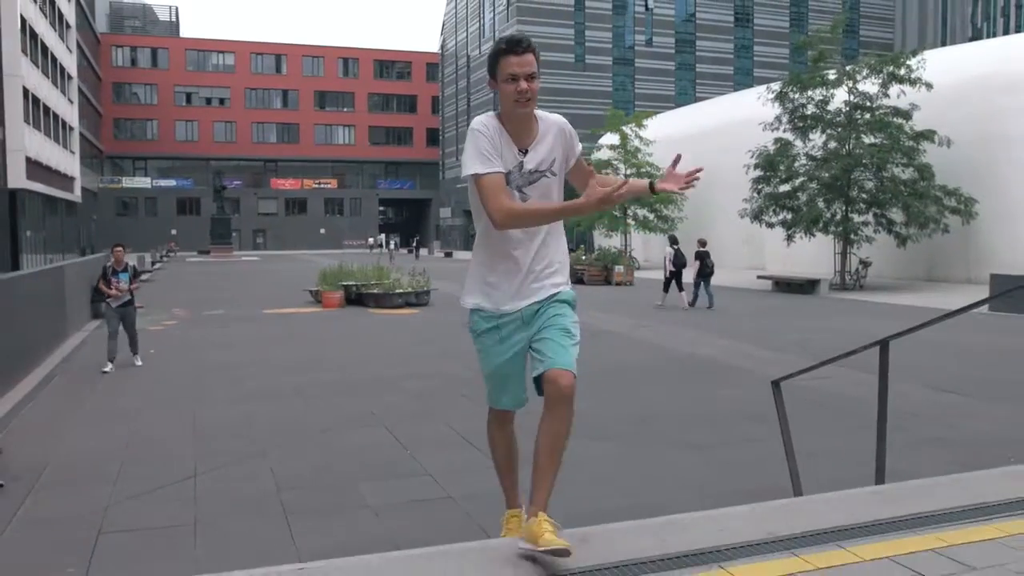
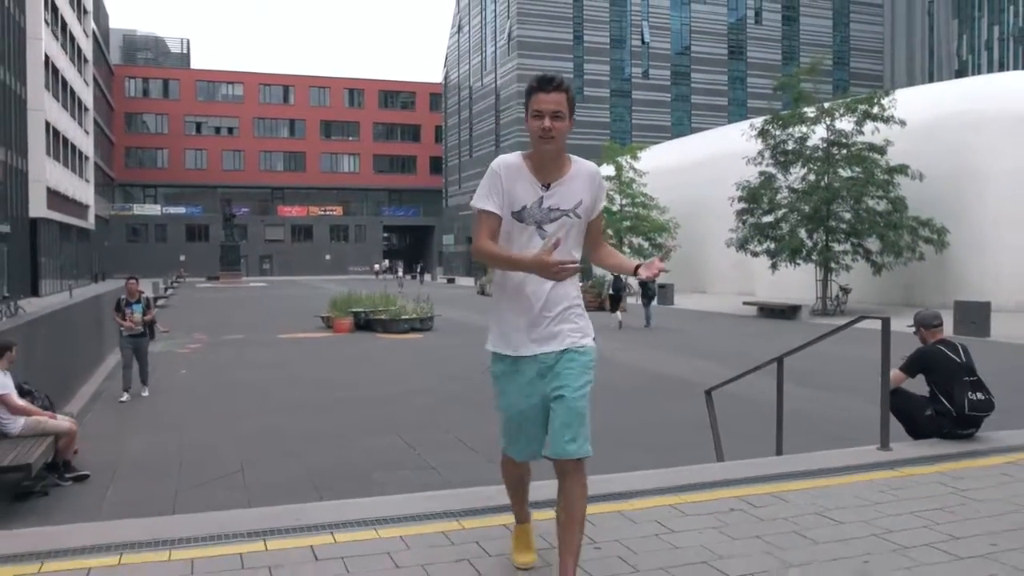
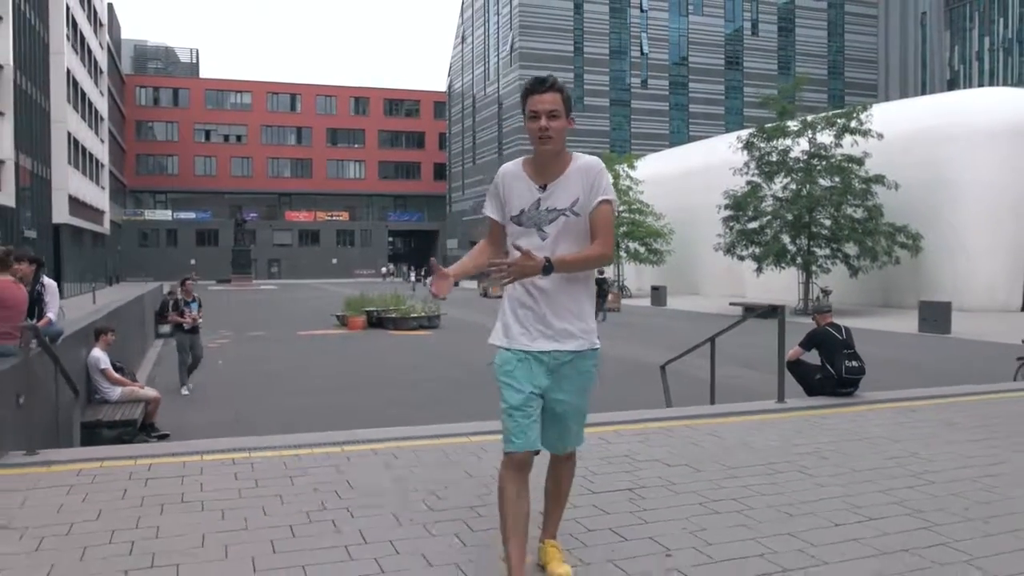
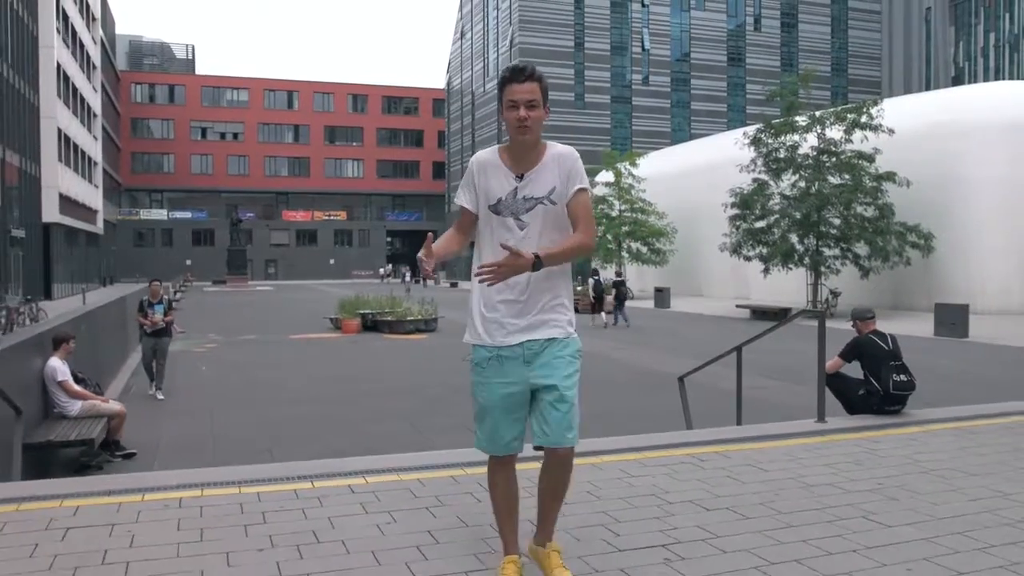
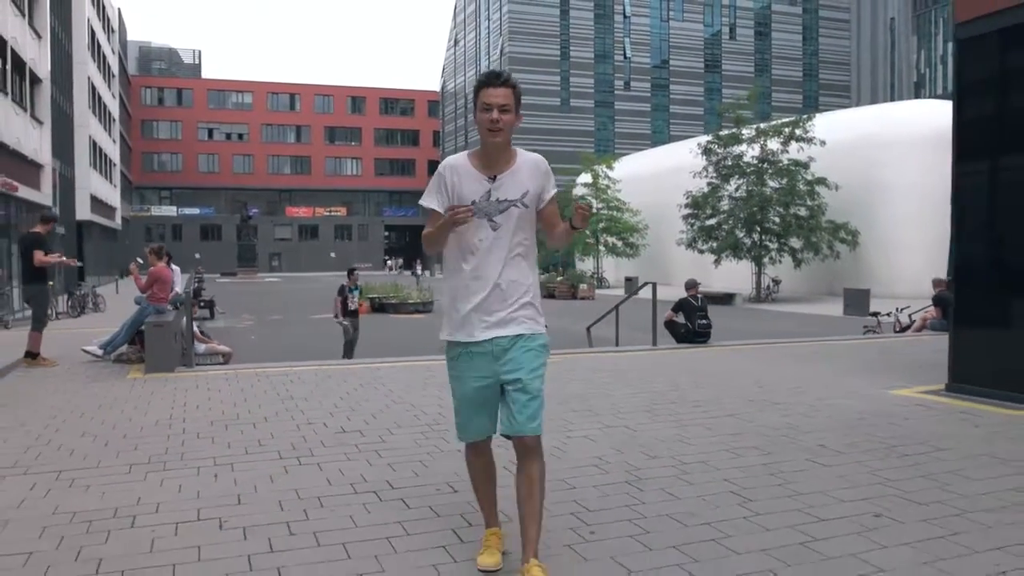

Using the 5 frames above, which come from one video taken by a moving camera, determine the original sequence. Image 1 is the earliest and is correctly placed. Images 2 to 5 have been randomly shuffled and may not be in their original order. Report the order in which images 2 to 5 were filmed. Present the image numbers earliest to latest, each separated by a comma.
2, 4, 3, 5
